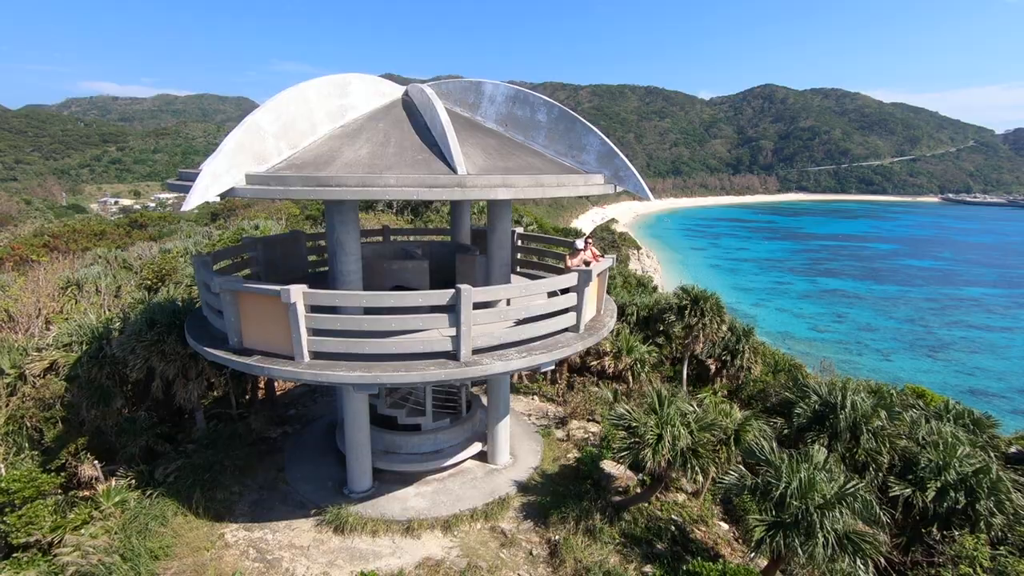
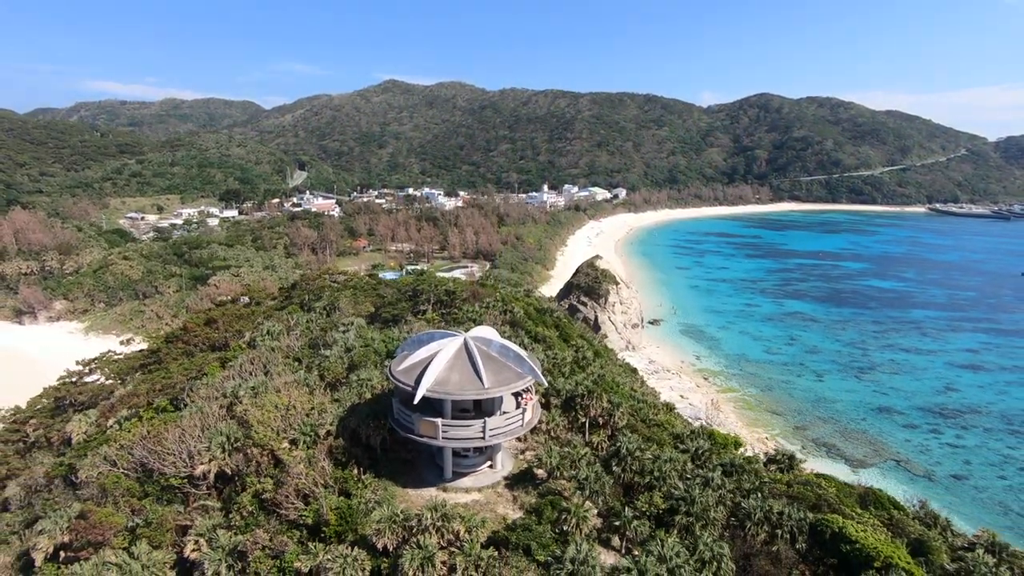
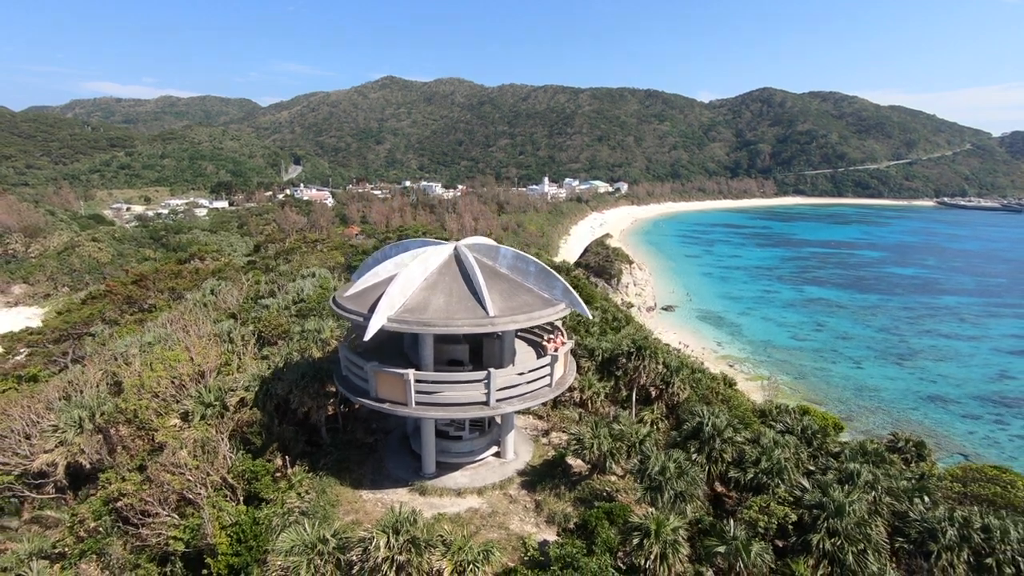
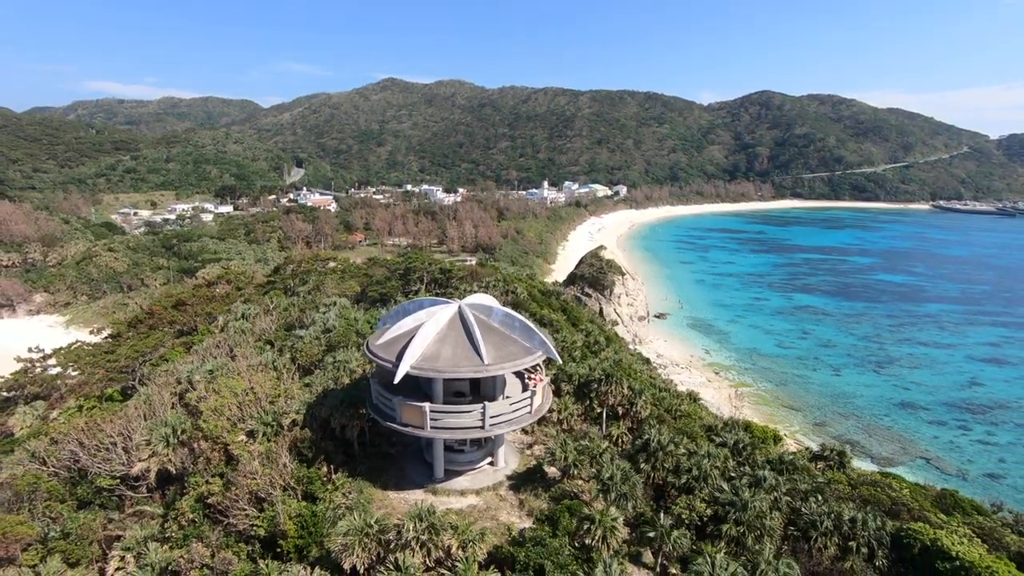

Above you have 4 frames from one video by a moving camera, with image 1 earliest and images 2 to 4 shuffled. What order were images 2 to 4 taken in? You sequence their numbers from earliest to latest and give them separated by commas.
3, 4, 2
